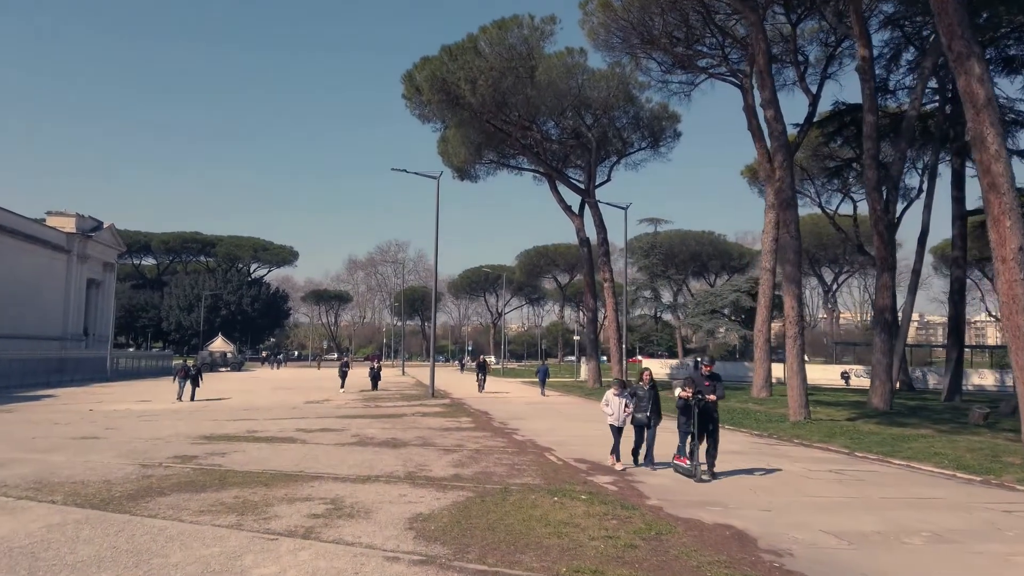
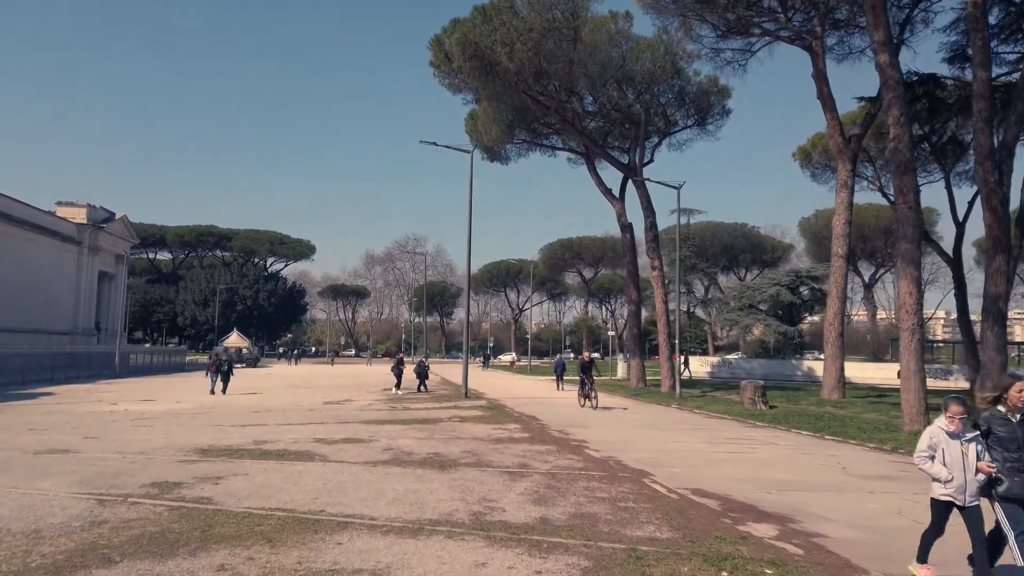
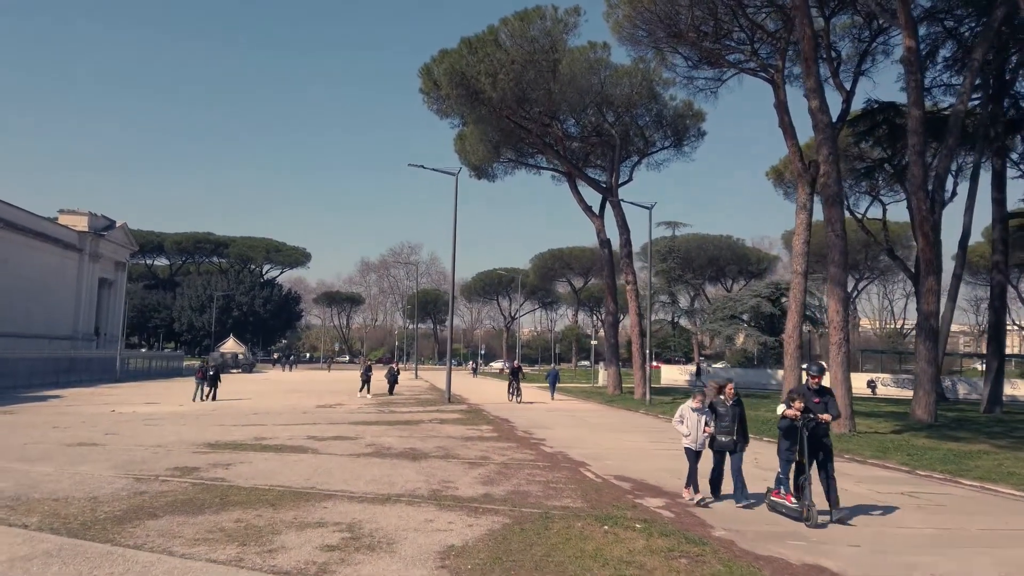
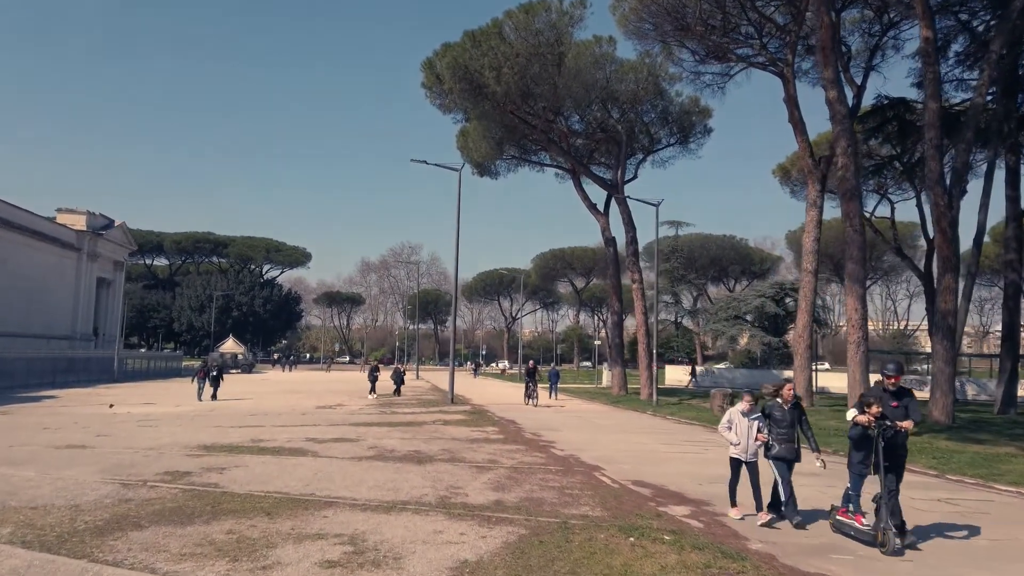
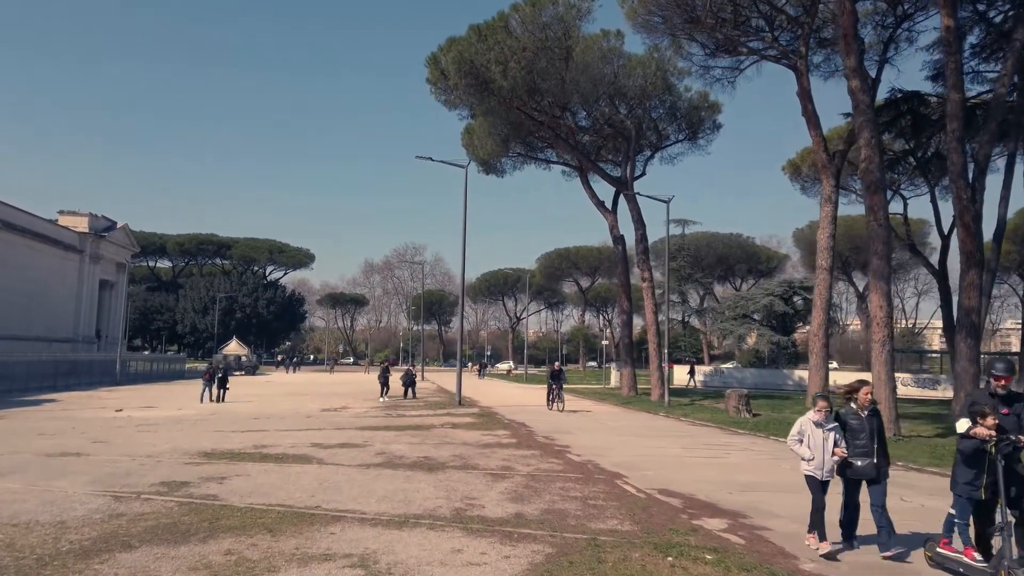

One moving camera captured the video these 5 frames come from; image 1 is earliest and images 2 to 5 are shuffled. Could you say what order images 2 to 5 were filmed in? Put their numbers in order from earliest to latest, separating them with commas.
3, 4, 5, 2
